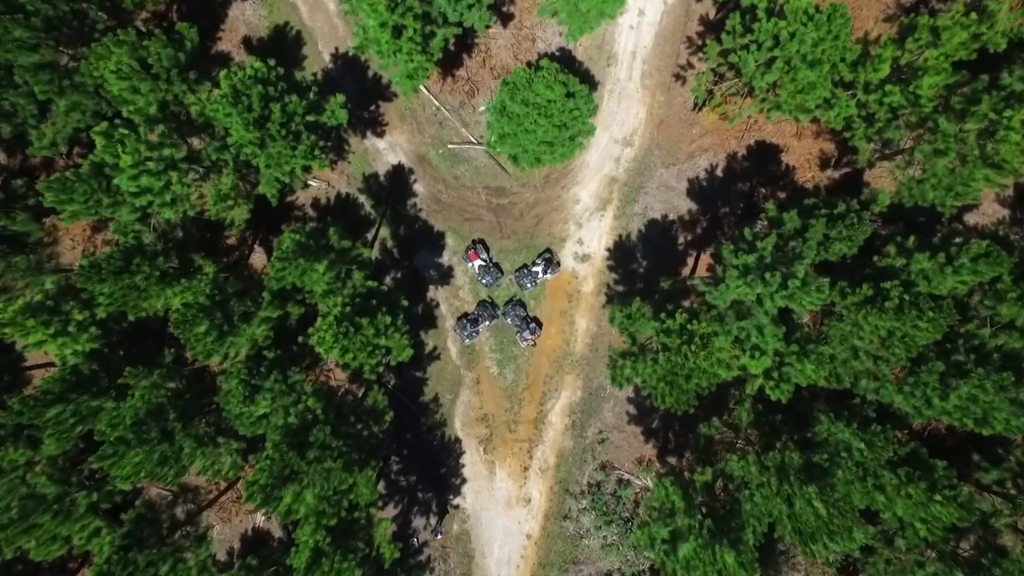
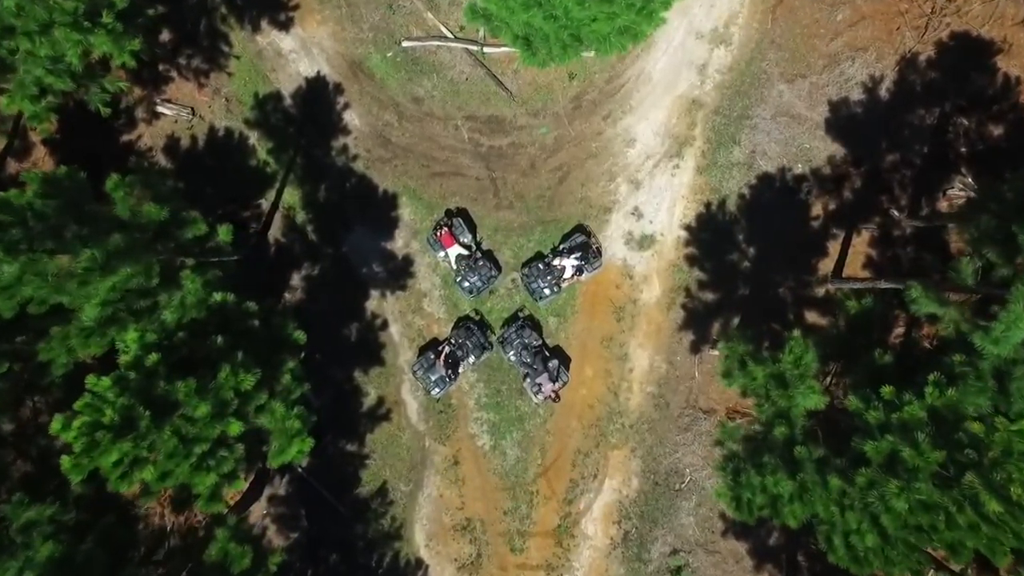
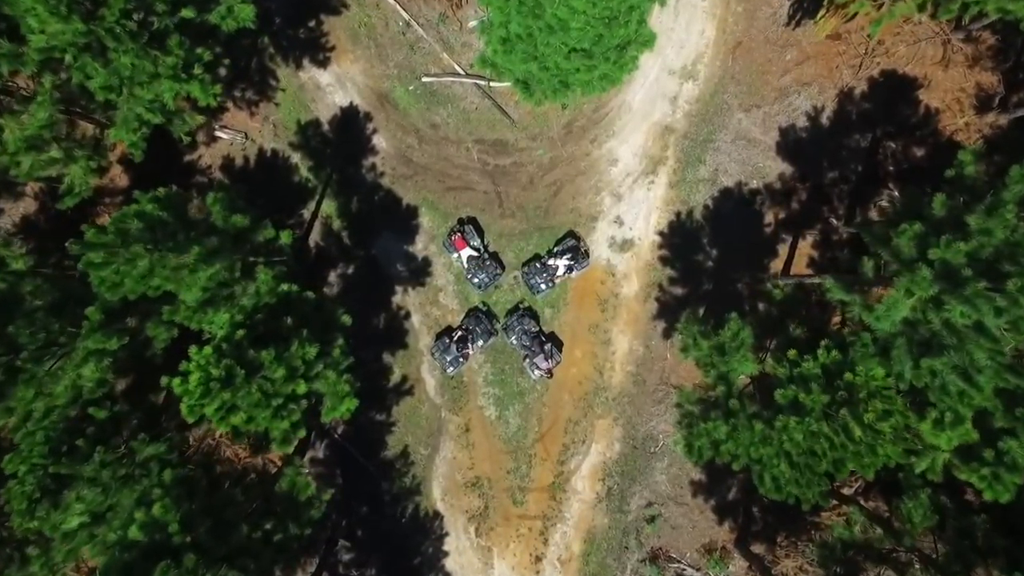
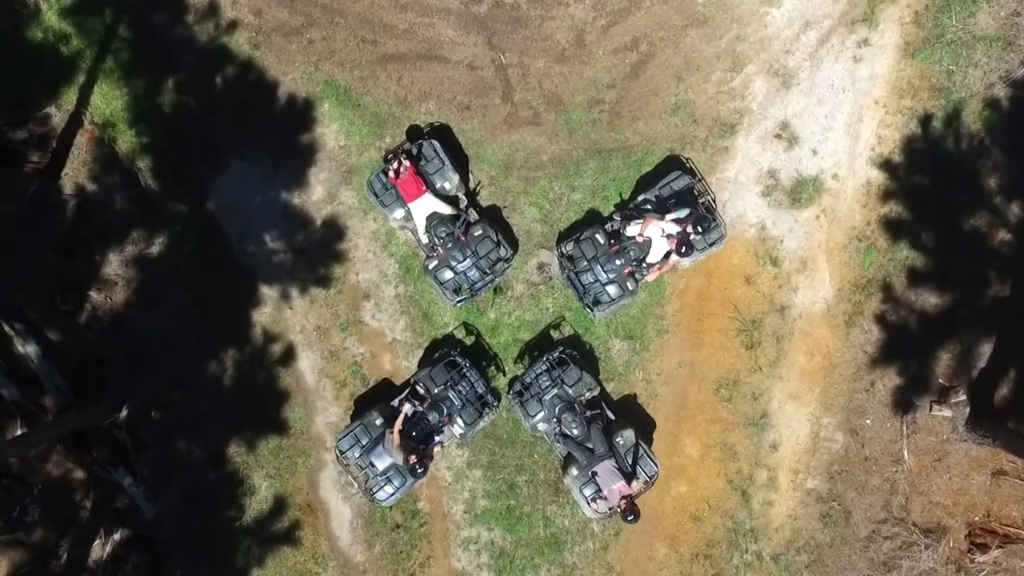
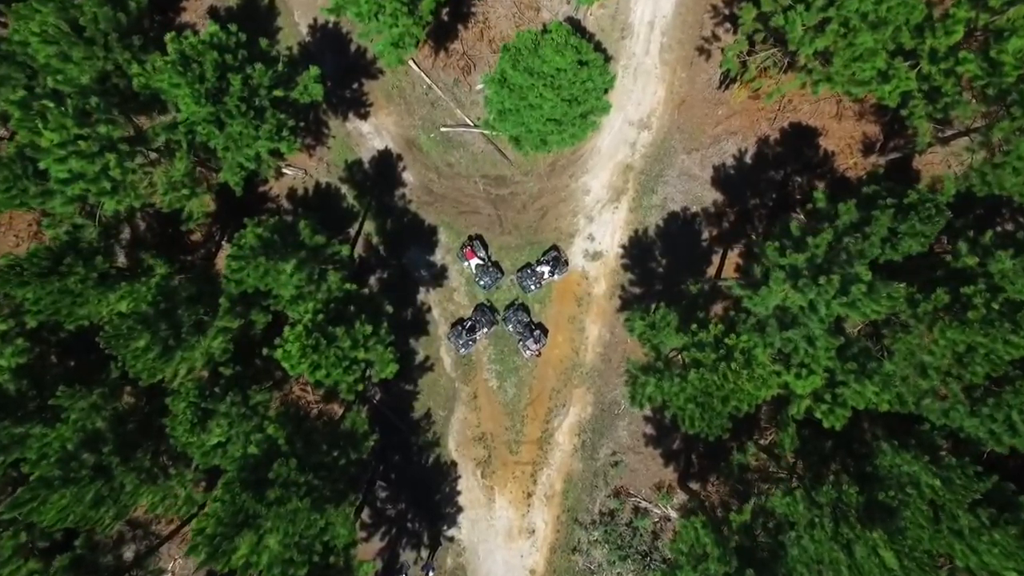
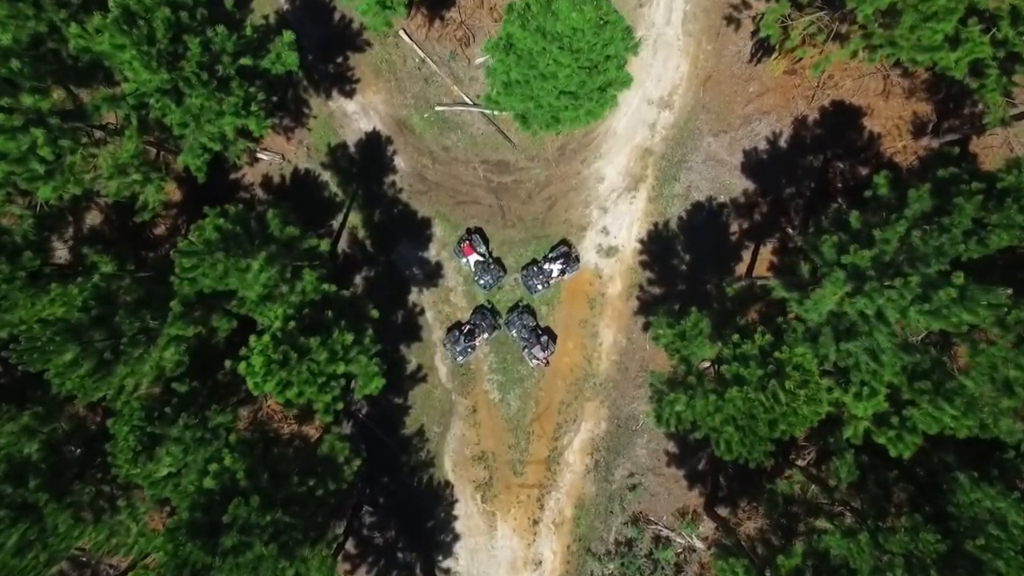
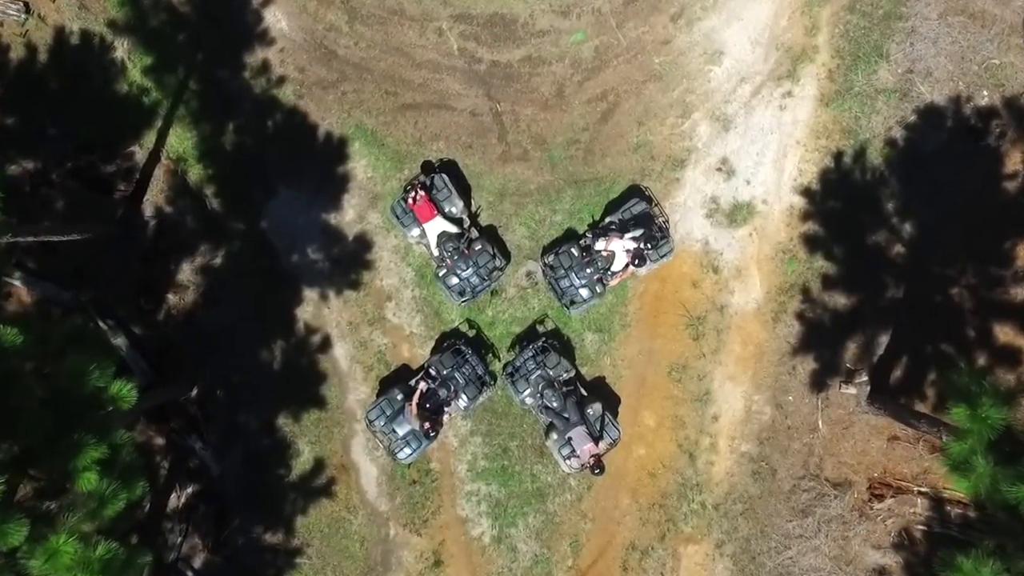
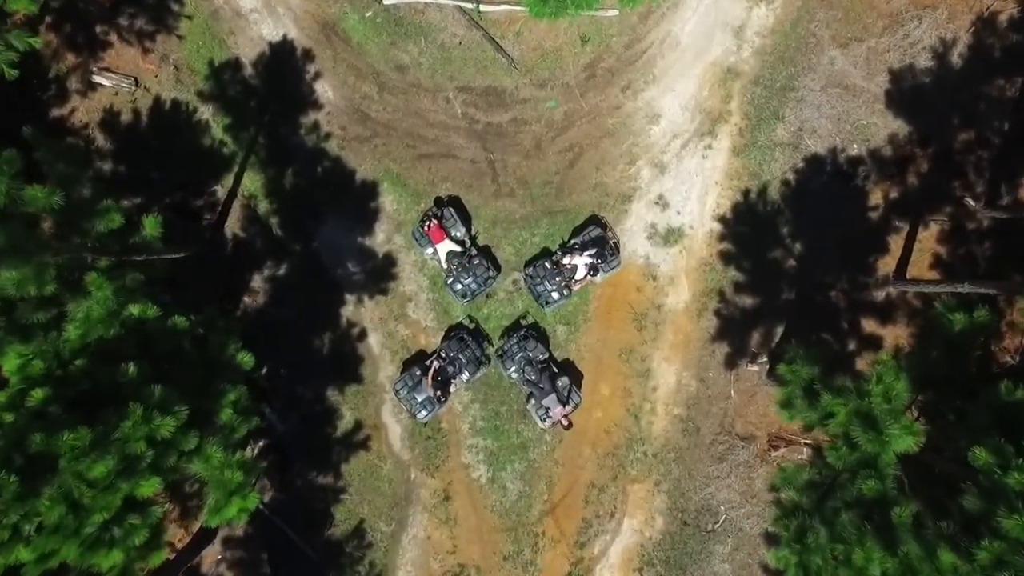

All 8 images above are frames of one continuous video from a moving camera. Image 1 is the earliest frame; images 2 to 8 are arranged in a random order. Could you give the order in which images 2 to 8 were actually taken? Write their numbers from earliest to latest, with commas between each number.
5, 6, 3, 2, 8, 7, 4
